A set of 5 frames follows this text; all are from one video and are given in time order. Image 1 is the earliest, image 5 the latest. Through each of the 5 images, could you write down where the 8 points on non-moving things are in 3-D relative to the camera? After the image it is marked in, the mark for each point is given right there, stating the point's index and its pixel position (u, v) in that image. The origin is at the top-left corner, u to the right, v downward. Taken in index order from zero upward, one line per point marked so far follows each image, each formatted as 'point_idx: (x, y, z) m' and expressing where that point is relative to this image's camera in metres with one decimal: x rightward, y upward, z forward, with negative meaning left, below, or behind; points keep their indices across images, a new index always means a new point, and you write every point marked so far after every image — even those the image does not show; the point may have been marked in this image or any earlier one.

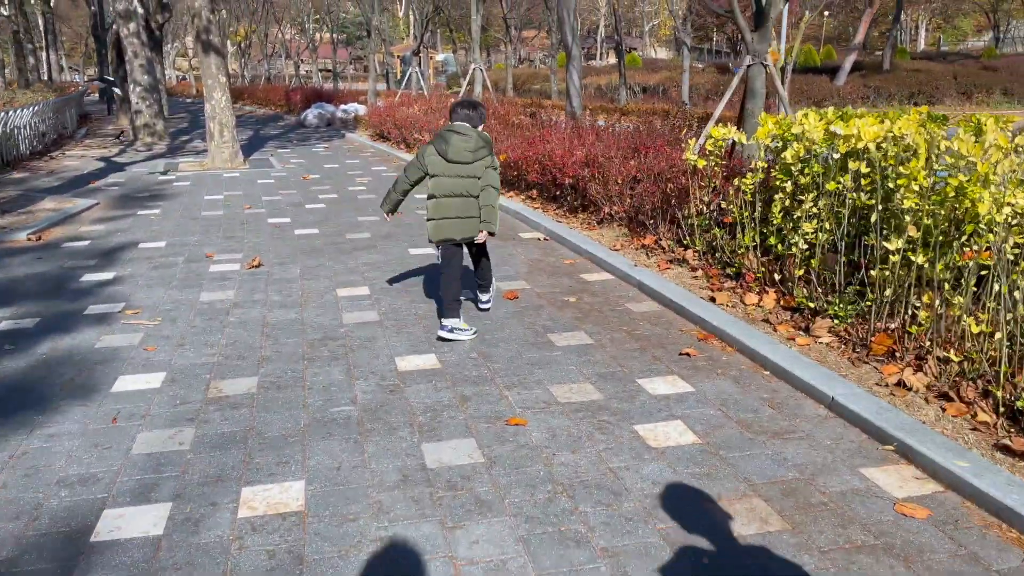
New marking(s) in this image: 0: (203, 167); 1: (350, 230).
0: (-4.8, +1.9, +12.4) m
1: (-1.5, +0.6, +7.5) m
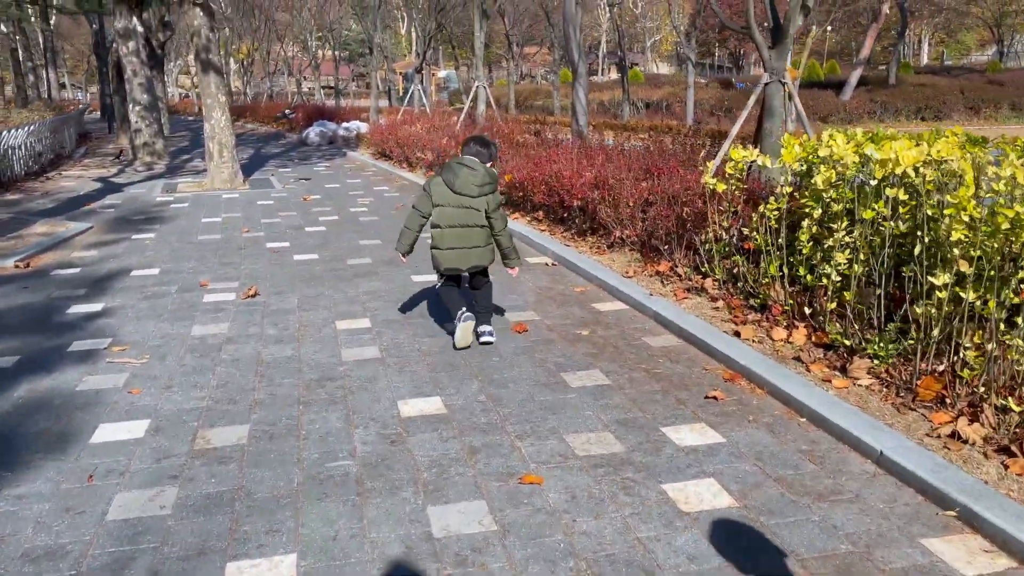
0: (-4.8, +1.5, +12.2) m
1: (-1.5, +0.3, +7.2) m
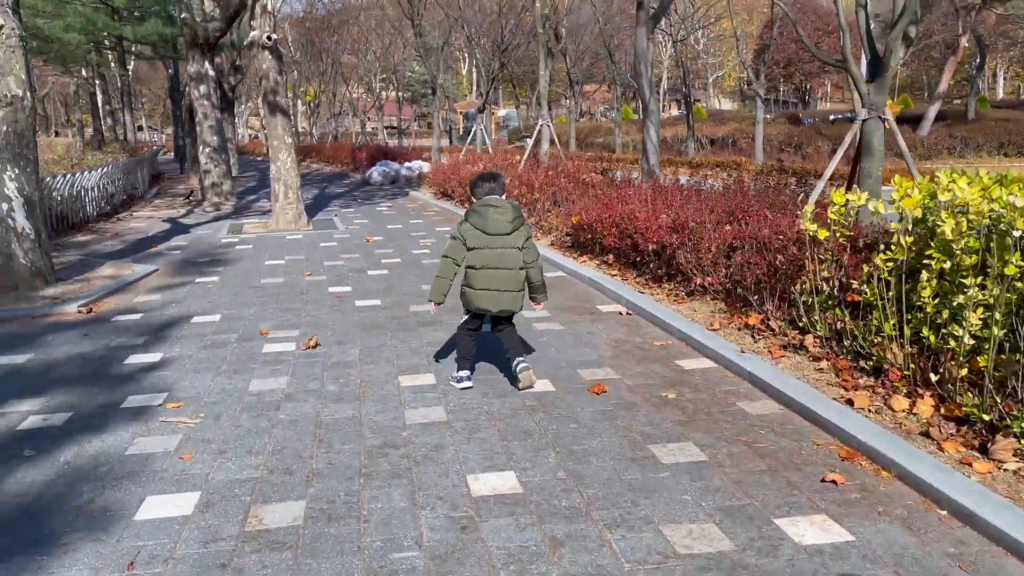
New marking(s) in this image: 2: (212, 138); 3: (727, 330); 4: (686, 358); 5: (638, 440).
0: (-3.8, +0.9, +12.2) m
1: (-0.8, -0.1, +6.9) m
2: (-6.2, +3.1, +16.3) m
3: (+1.5, -0.3, +5.4) m
4: (+1.1, -0.4, +5.0) m
5: (+0.6, -0.7, +3.7) m
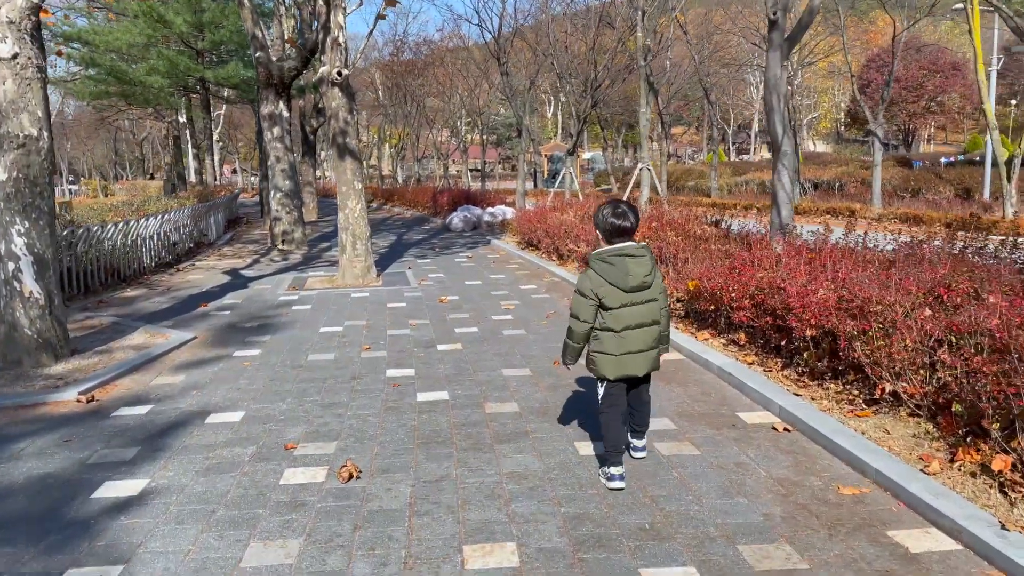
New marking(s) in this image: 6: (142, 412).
0: (-2.5, +0.1, +10.9) m
1: (-0.1, -0.7, +5.4) m
2: (-4.4, +2.0, +15.4) m
3: (+2.0, -0.9, +3.6) m
4: (+1.6, -1.0, +3.2) m
5: (+1.0, -1.2, +2.0) m
6: (-2.4, -0.8, +5.2) m
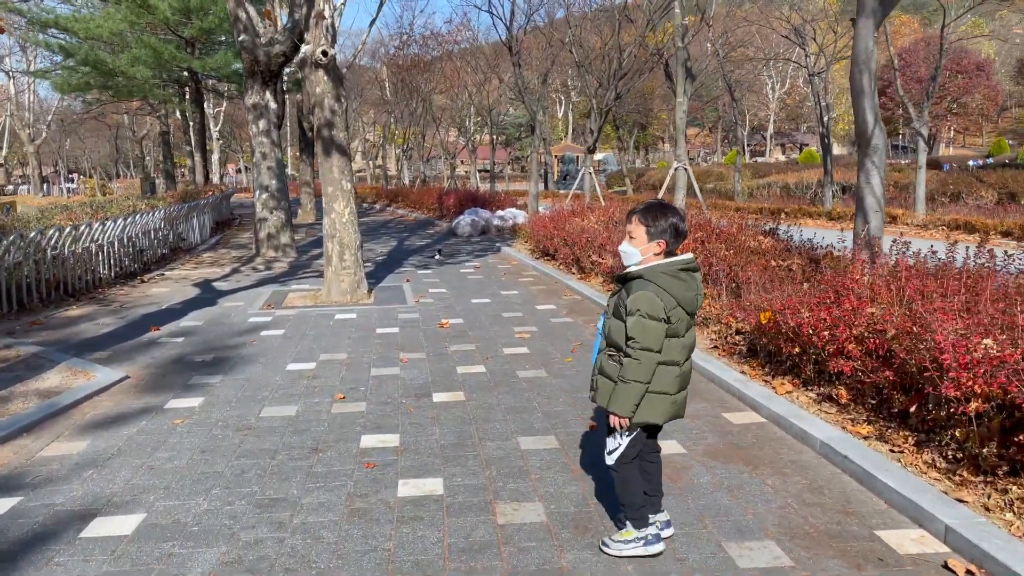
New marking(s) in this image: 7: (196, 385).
0: (-2.3, -0.1, +9.4) m
1: (0.0, -0.9, +3.8) m
2: (-4.2, +1.8, +13.8) m
3: (+2.1, -1.1, +2.0) m
4: (+1.7, -1.2, +1.6) m
5: (+1.0, -1.4, +0.4) m
6: (-2.3, -1.0, +3.6) m
7: (-2.3, -0.7, +5.6) m
